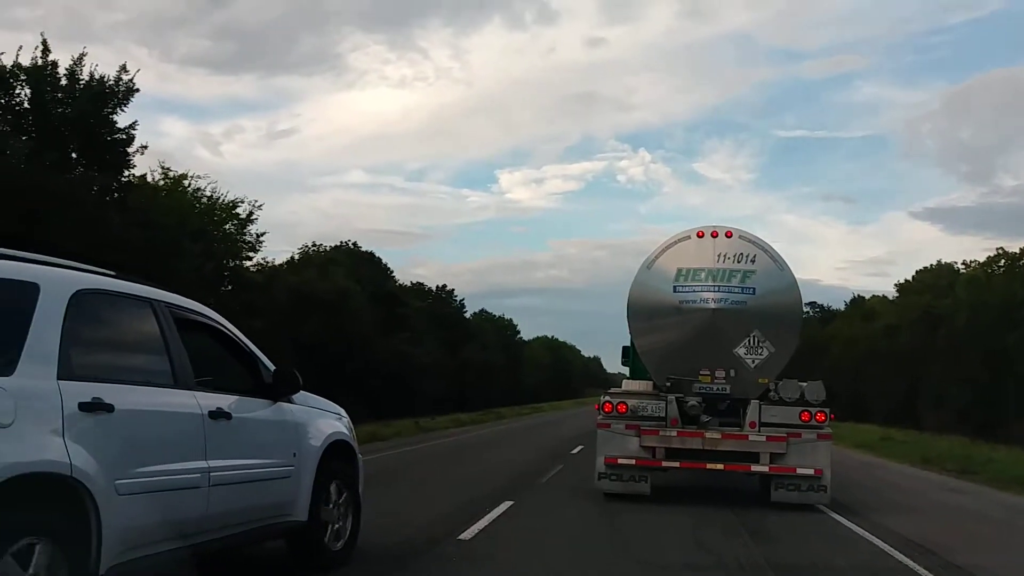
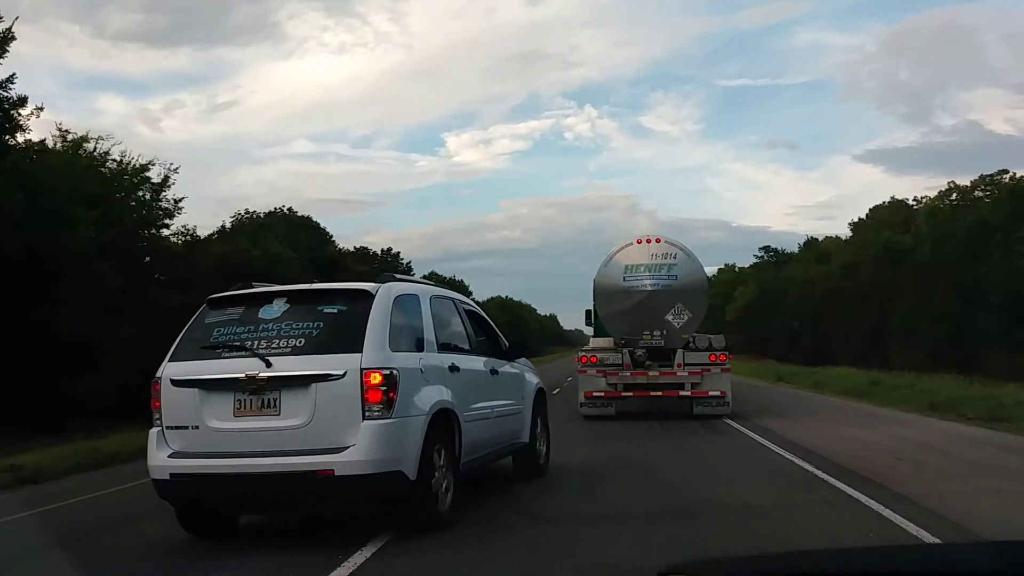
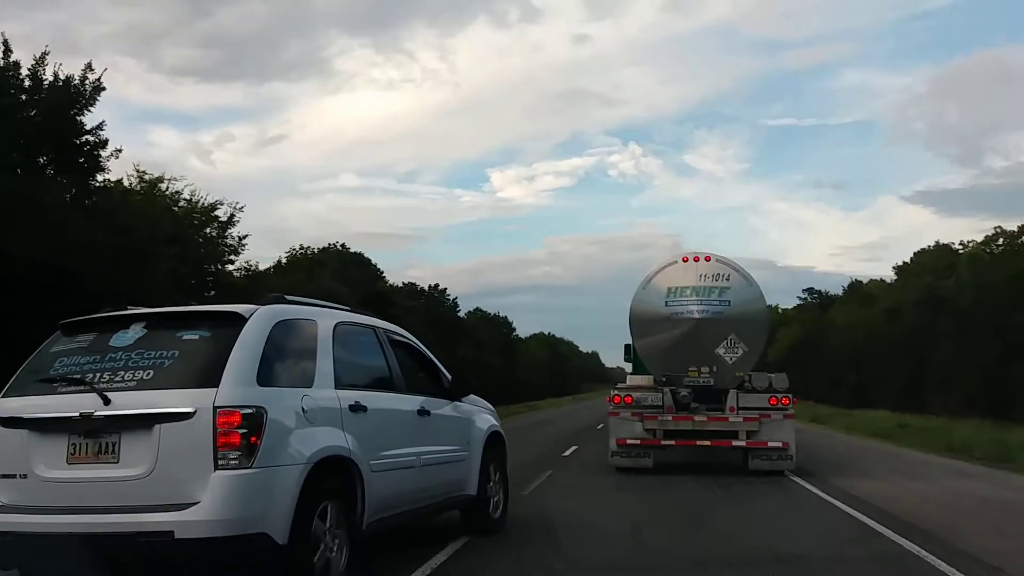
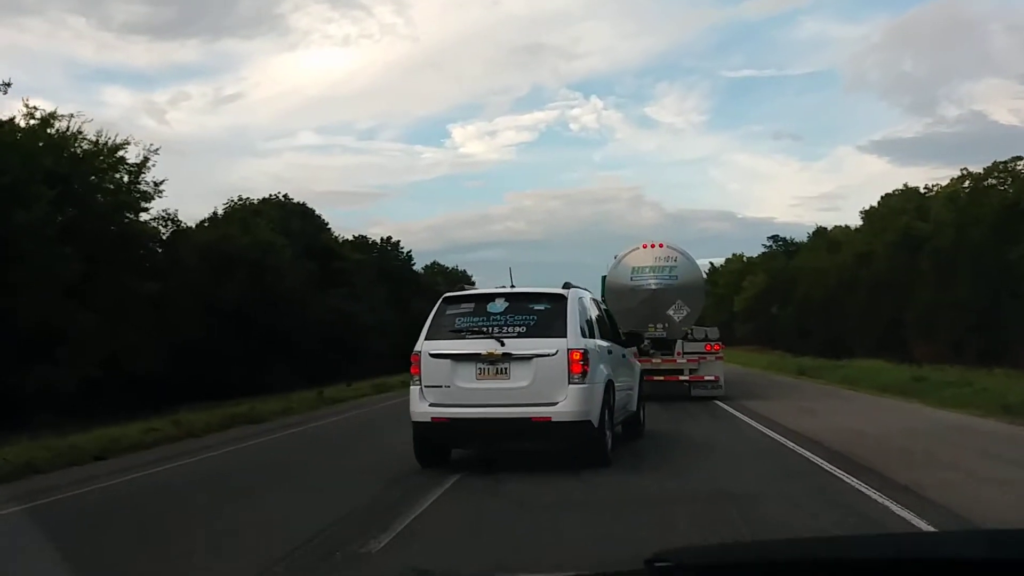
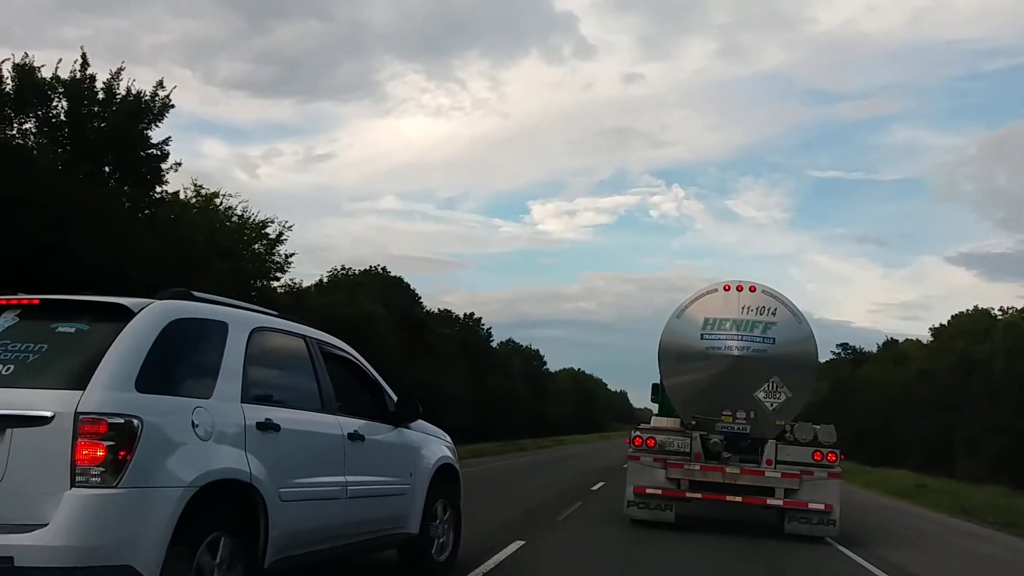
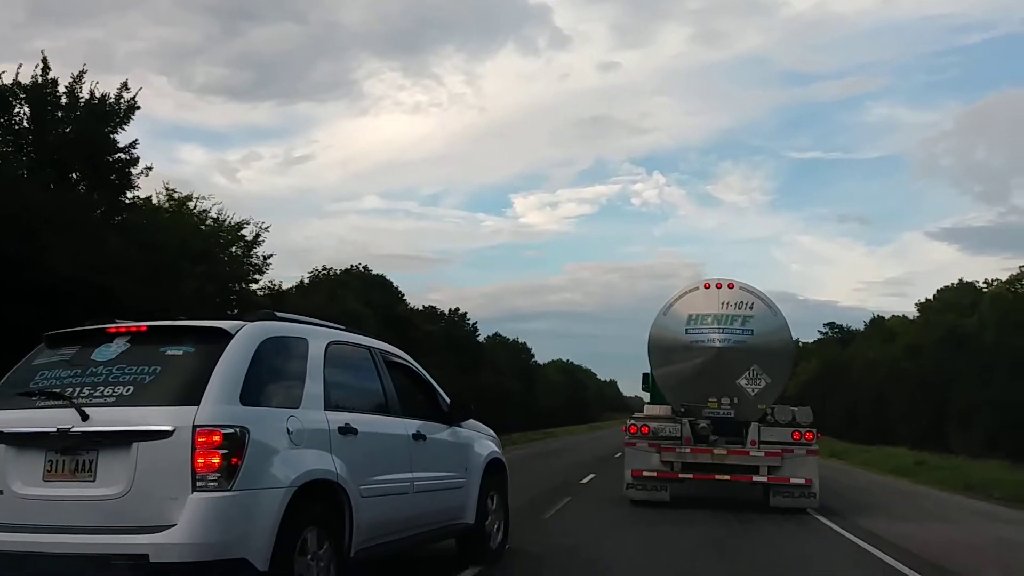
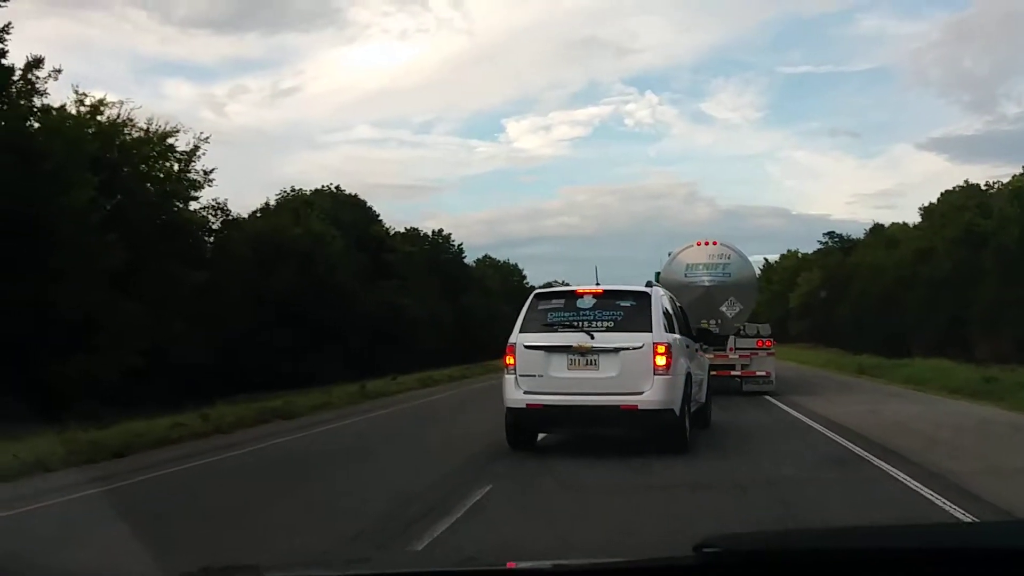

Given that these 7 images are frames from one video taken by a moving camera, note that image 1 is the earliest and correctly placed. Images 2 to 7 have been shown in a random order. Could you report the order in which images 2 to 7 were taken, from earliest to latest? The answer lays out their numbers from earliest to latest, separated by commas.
5, 6, 3, 2, 4, 7
